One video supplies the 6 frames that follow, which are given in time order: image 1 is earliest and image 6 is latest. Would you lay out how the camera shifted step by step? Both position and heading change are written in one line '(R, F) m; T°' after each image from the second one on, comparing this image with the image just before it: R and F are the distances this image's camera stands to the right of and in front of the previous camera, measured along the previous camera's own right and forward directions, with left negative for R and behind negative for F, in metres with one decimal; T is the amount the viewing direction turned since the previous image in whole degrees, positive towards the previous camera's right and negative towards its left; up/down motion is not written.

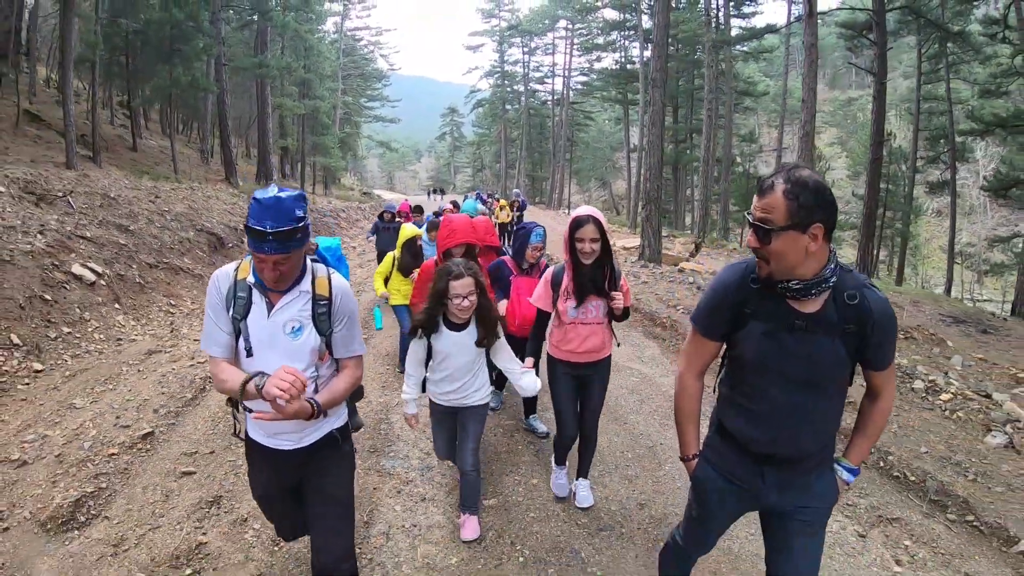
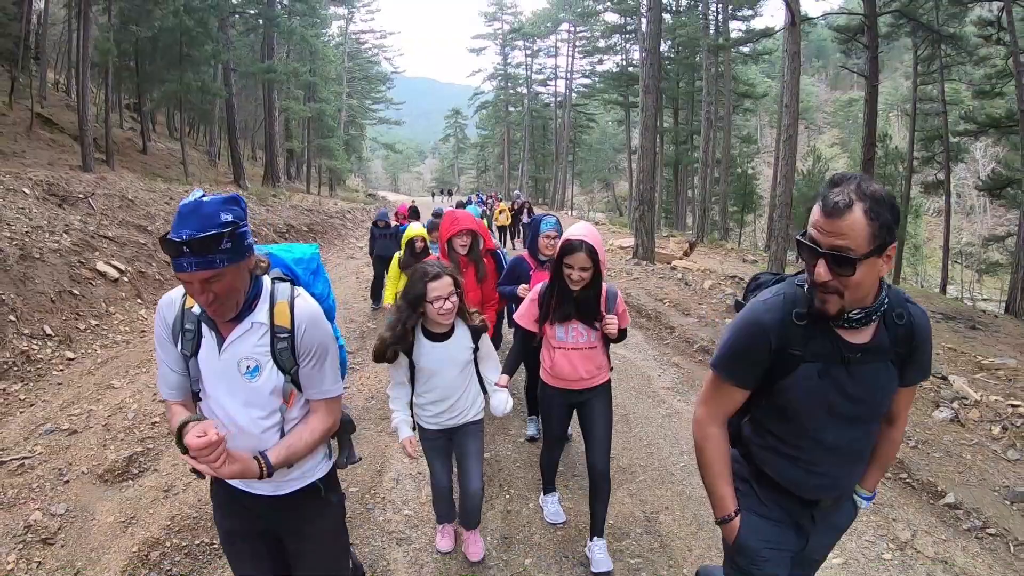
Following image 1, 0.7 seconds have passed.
(+0.1, -0.5) m; 0°
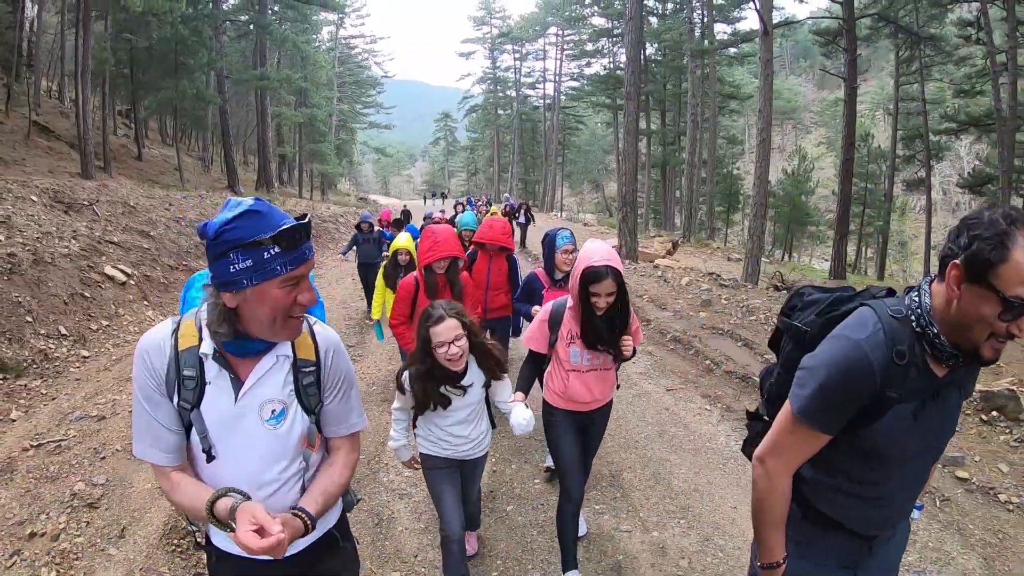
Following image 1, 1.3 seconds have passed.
(0.0, -0.5) m; +1°
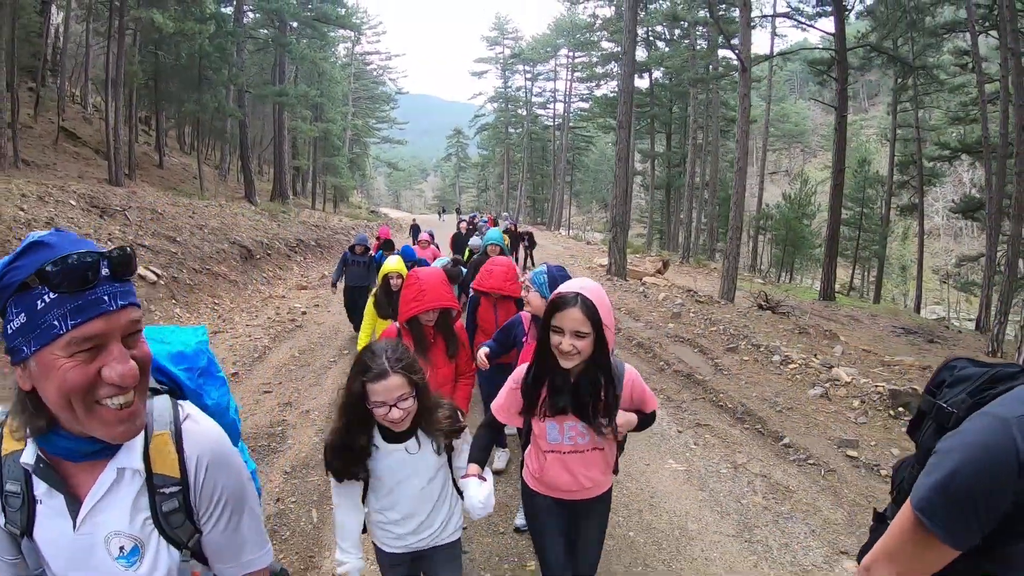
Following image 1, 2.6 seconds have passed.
(+0.2, -0.8) m; -1°
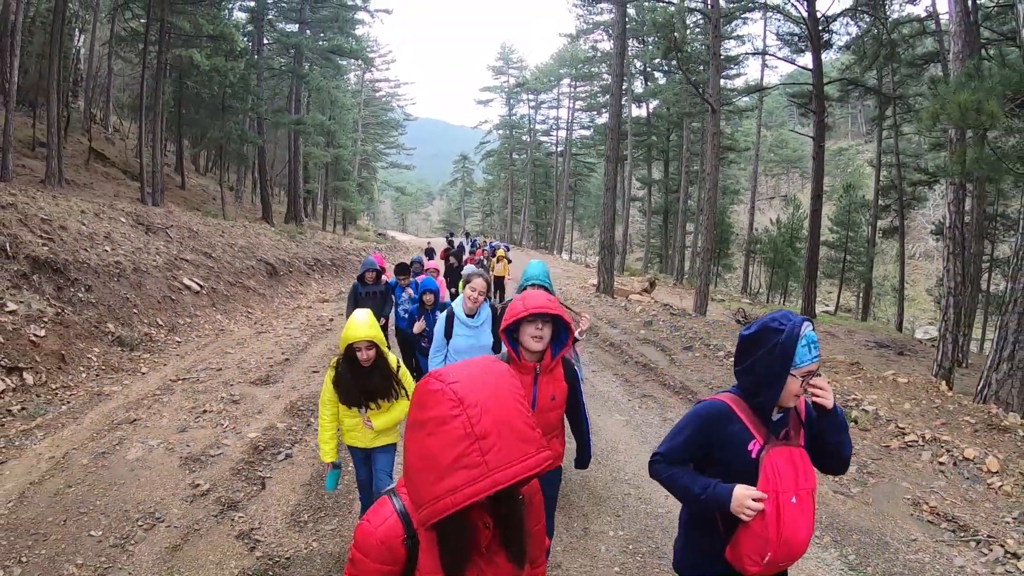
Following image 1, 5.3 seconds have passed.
(+0.2, -1.4) m; 0°
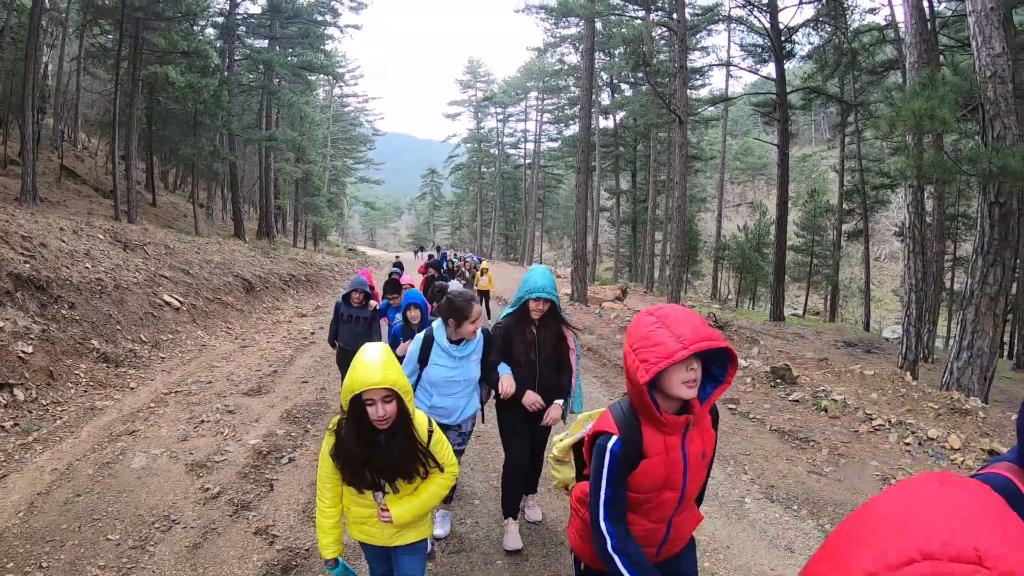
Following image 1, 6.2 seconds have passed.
(-0.2, -0.2) m; +3°
